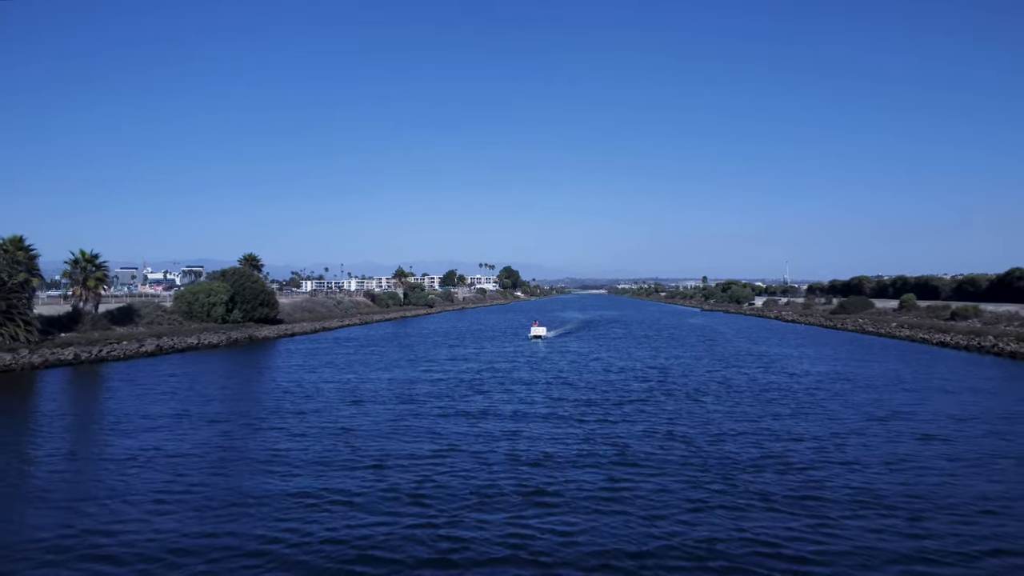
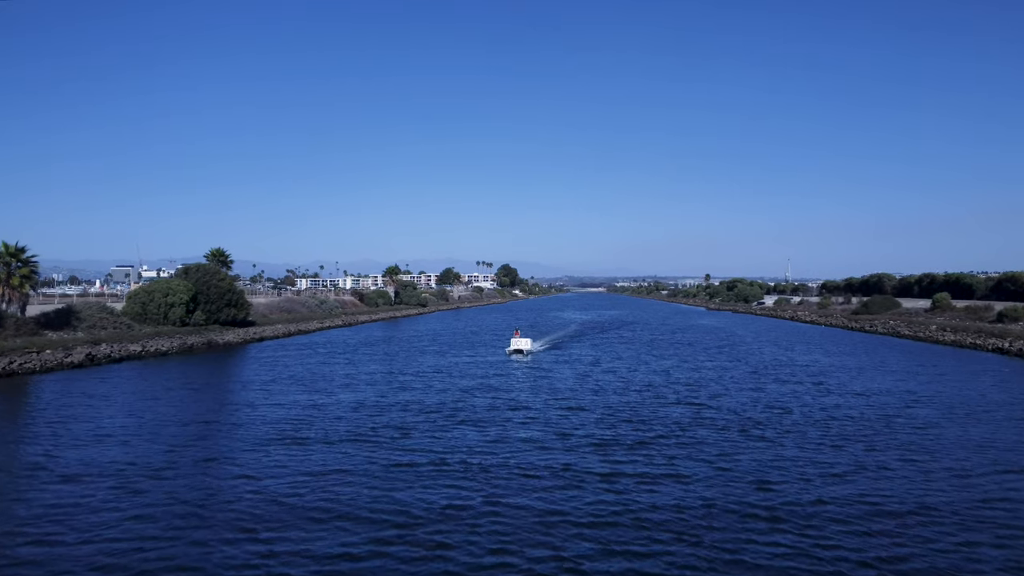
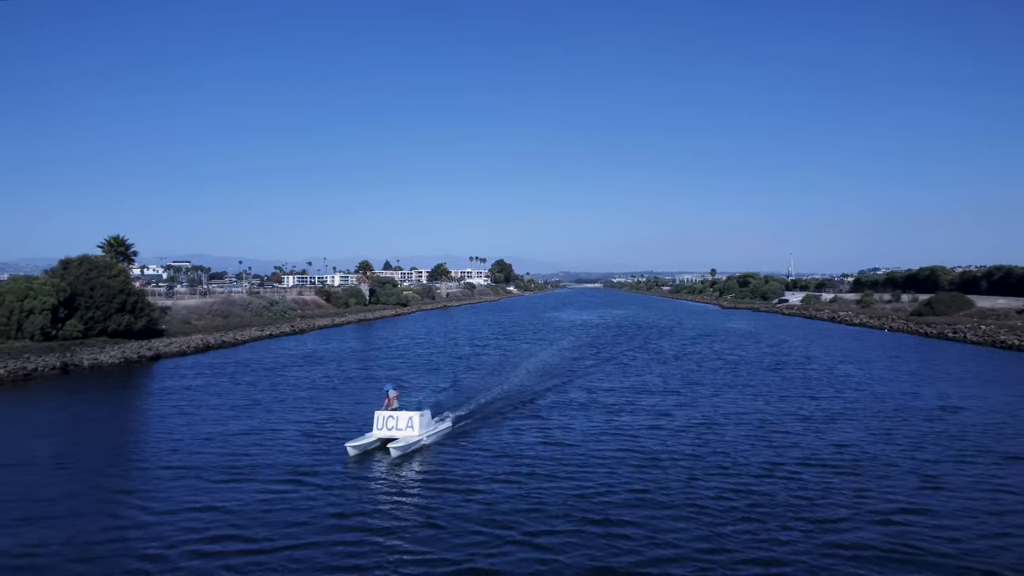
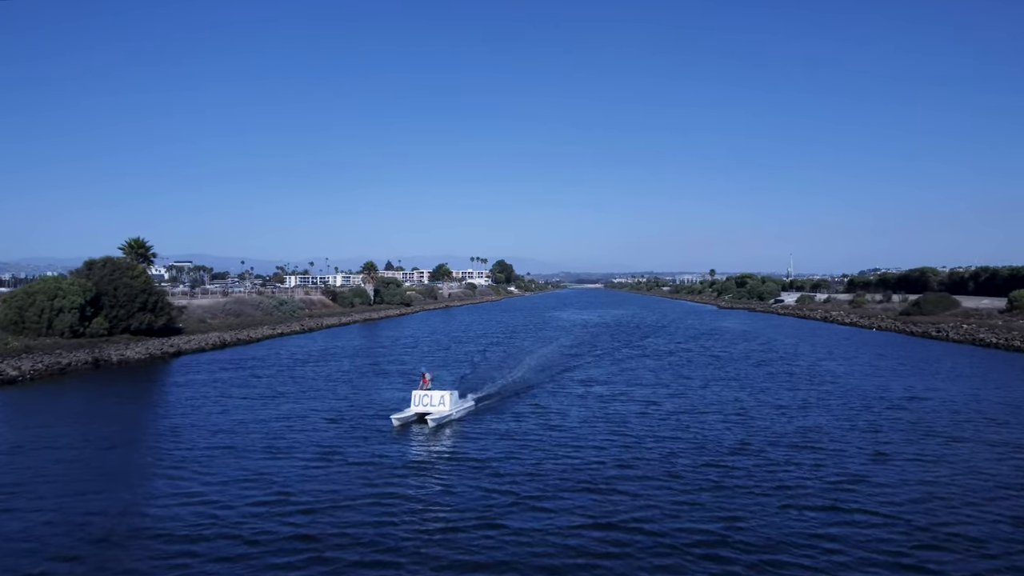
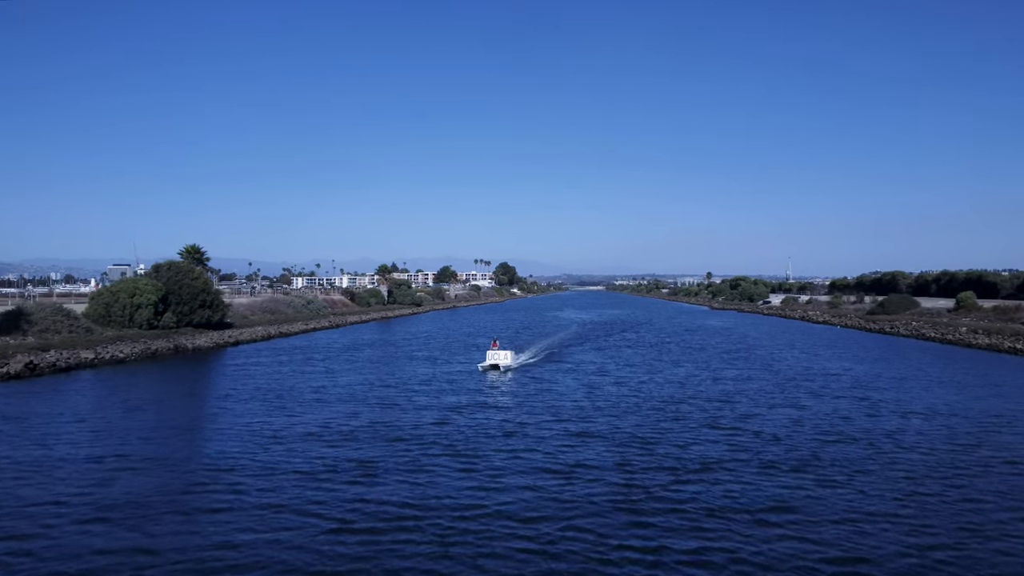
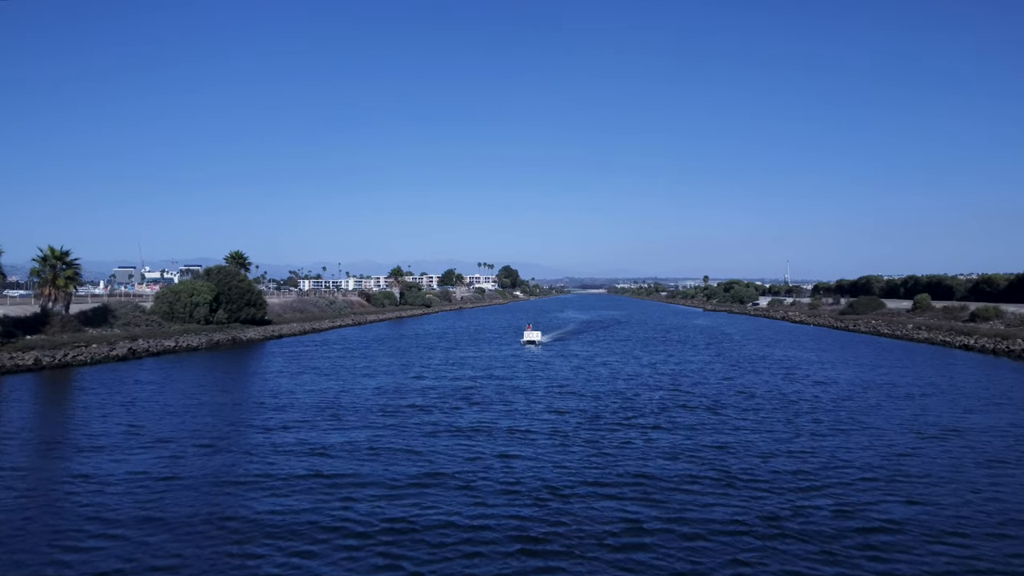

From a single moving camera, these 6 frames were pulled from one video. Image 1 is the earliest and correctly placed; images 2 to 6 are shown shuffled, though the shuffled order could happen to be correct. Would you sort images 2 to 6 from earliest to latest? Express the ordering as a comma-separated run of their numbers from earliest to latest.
6, 2, 5, 4, 3
